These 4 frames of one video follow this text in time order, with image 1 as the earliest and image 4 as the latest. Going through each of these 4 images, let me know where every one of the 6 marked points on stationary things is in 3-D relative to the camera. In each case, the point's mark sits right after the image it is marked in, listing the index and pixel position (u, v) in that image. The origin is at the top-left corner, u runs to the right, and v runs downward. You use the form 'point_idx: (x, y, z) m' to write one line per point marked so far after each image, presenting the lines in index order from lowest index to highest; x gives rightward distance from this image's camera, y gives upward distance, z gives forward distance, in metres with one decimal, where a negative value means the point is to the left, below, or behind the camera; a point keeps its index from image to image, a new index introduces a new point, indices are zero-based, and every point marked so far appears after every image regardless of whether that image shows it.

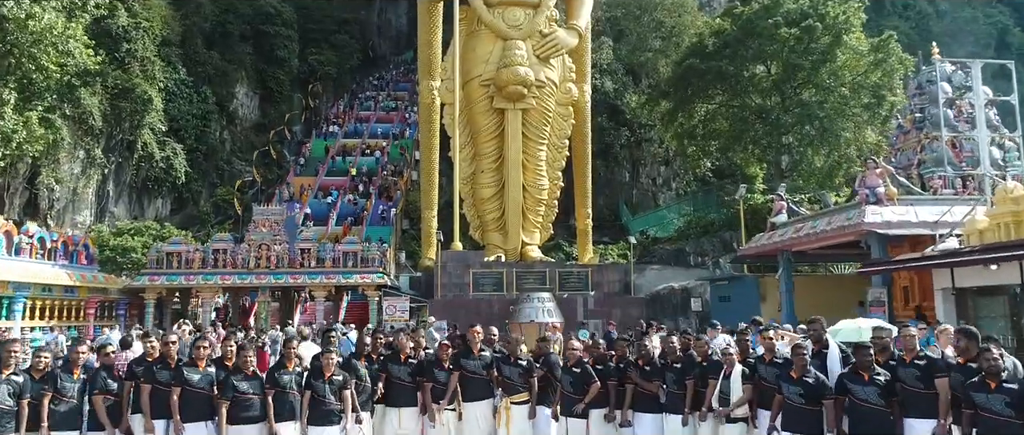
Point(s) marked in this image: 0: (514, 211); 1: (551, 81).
0: (+0.1, +0.2, +14.3) m
1: (+0.8, +2.8, +14.4) m
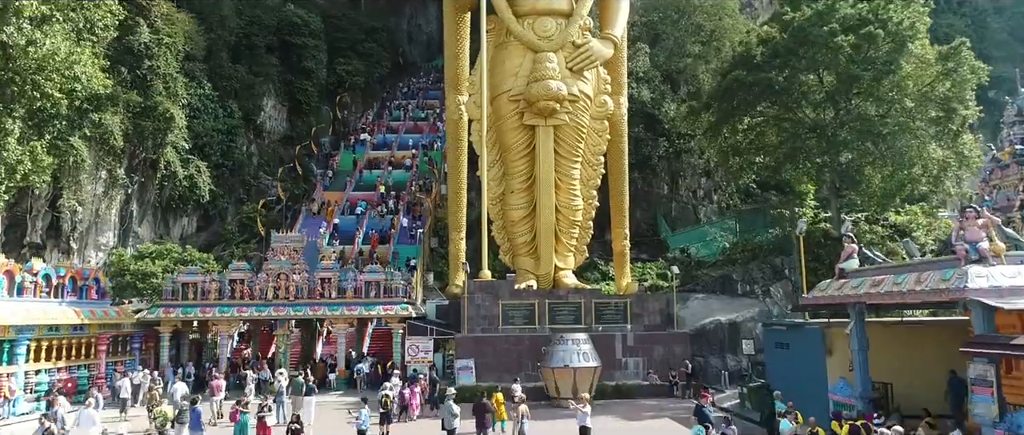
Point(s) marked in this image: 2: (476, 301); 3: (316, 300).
0: (+0.7, -0.3, +13.4) m
1: (+1.3, +2.3, +13.3) m
2: (-0.6, -1.5, +12.4) m
3: (-3.7, -1.6, +13.6) m
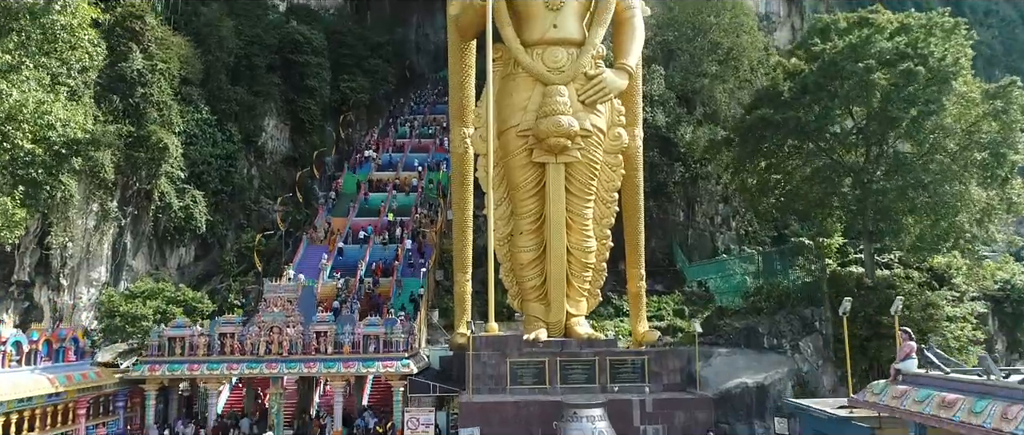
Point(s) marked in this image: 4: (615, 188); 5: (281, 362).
0: (+0.8, -1.2, +12.4) m
1: (+1.5, +1.4, +12.4) m
2: (-0.5, -2.3, +11.4) m
3: (-3.6, -2.5, +12.8) m
4: (+1.9, +0.4, +12.9) m
5: (-4.1, -2.6, +12.7) m
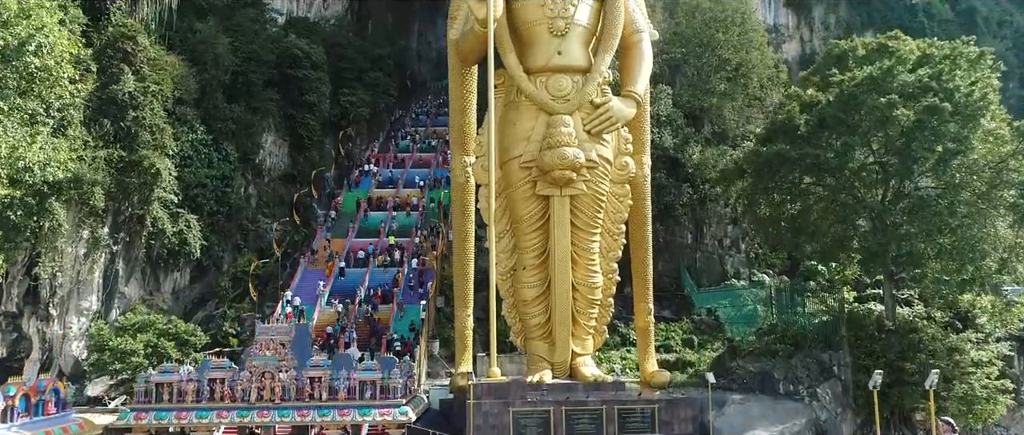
0: (+0.8, -1.9, +11.8) m
1: (+1.5, +0.7, +11.8) m
2: (-0.4, -3.0, +10.8) m
3: (-3.5, -3.2, +12.2) m
4: (+1.9, -0.3, +12.3) m
5: (-4.1, -3.3, +12.1) m
